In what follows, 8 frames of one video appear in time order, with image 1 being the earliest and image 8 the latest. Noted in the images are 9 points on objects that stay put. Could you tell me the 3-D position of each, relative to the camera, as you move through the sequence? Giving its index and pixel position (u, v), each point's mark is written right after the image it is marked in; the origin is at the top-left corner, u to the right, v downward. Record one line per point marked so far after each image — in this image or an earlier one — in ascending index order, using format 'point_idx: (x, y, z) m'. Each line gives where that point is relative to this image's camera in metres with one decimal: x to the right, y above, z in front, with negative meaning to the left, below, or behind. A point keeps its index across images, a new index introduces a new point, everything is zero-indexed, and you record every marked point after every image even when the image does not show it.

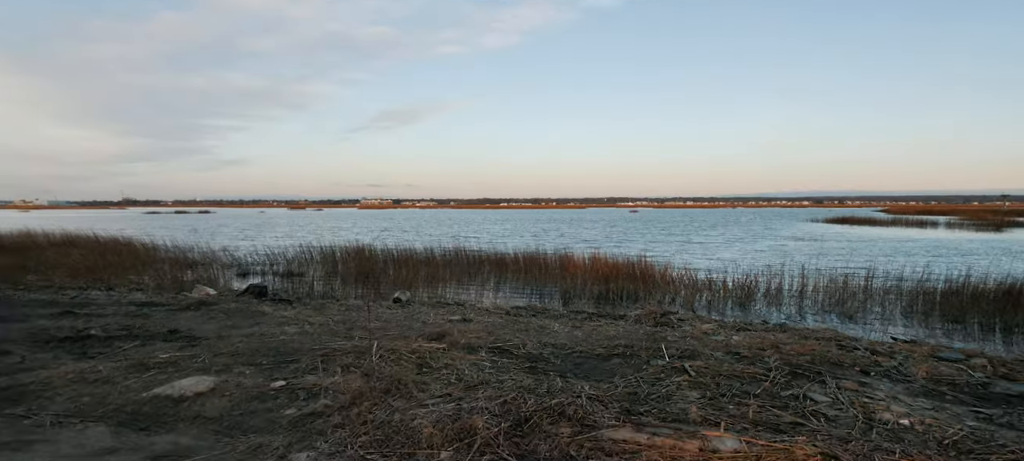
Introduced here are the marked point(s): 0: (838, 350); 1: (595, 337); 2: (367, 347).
0: (+3.2, -1.2, +5.6) m
1: (+0.9, -1.2, +6.5) m
2: (-1.4, -1.1, +5.5) m
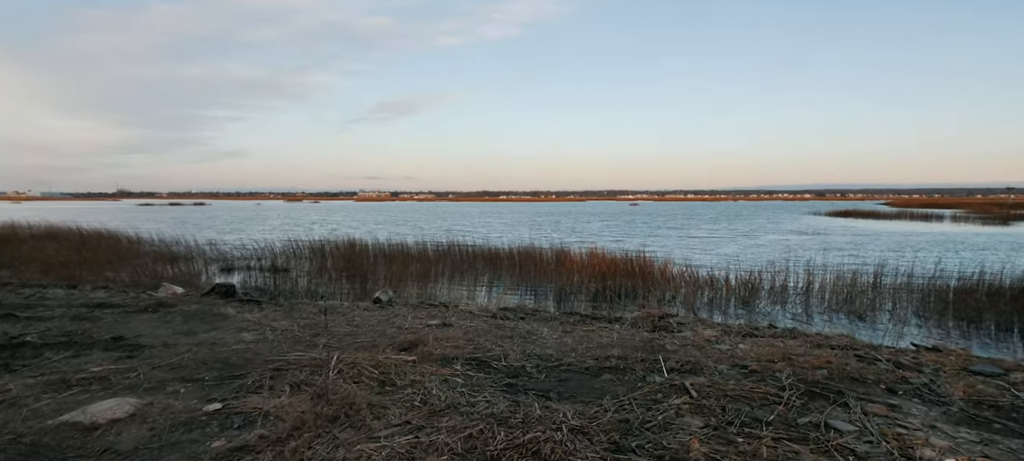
0: (+3.0, -1.1, +5.0) m
1: (+0.8, -1.2, +5.9) m
2: (-1.6, -1.1, +4.8) m
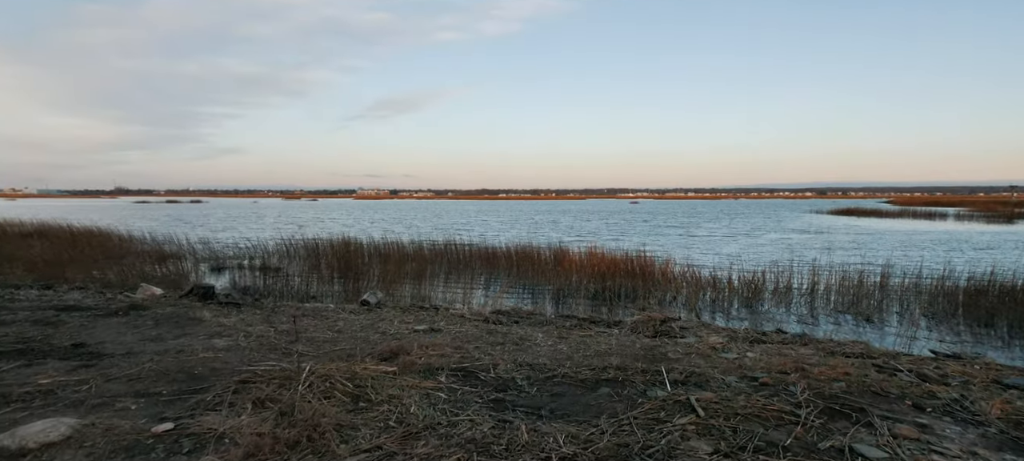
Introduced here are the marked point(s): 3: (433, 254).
0: (+2.9, -1.1, +4.6) m
1: (+0.7, -1.2, +5.5) m
2: (-1.7, -1.1, +4.4) m
3: (-2.4, -0.7, +17.8) m
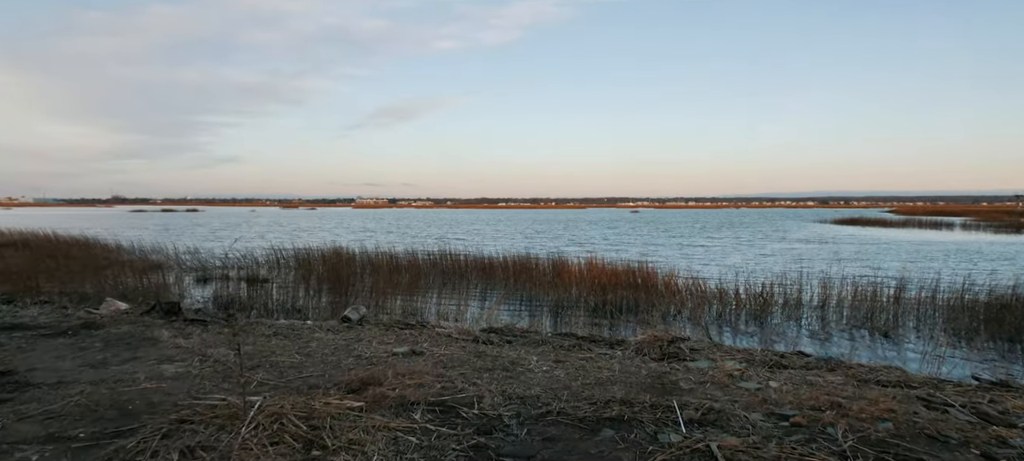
0: (+2.8, -1.2, +3.9) m
1: (+0.6, -1.3, +4.8) m
2: (-1.7, -1.2, +3.8) m
3: (-2.5, -1.0, +17.1) m
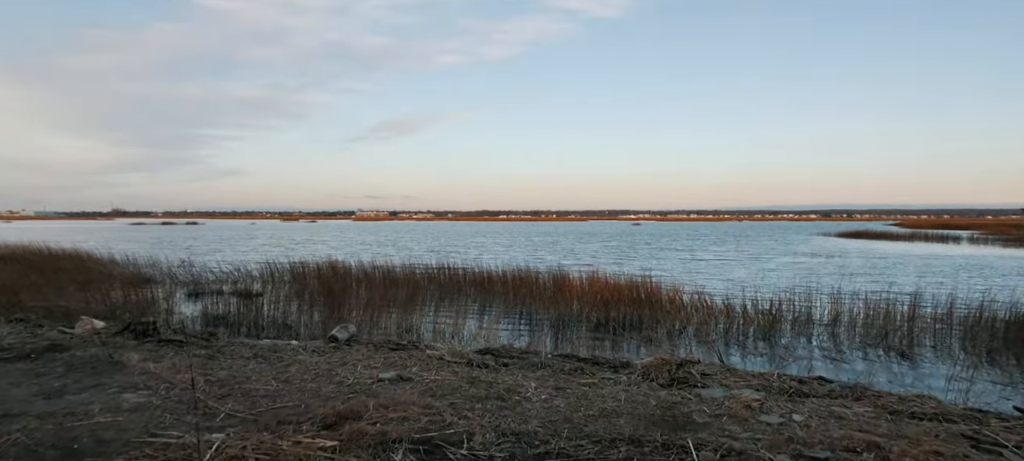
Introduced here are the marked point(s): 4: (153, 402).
0: (+2.8, -1.3, +3.5) m
1: (+0.5, -1.4, +4.3) m
2: (-1.8, -1.3, +3.3) m
3: (-2.5, -1.4, +16.7) m
4: (-2.7, -1.3, +4.3) m
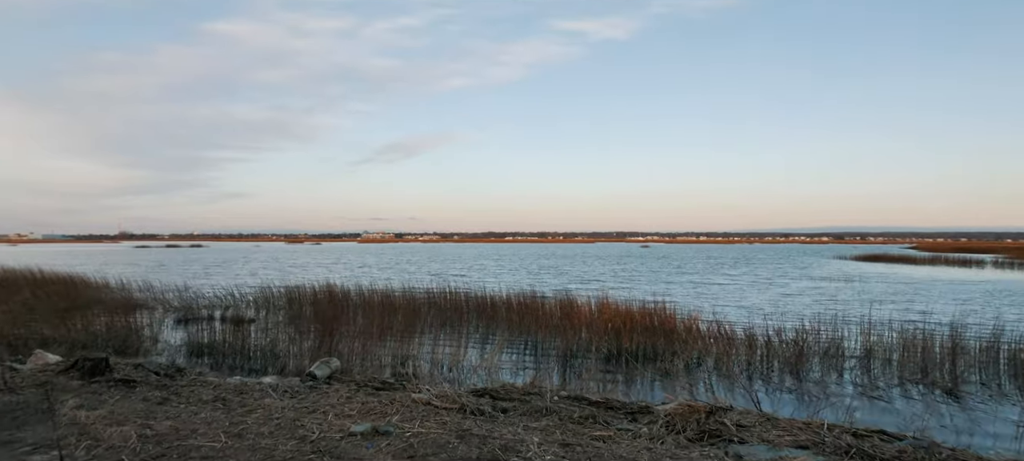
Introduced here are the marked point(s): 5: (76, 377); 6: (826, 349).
0: (+2.8, -1.4, +2.6) m
1: (+0.5, -1.5, +3.5) m
2: (-1.8, -1.4, +2.5) m
3: (-2.4, -2.0, +15.8) m
4: (-2.7, -1.4, +3.5) m
5: (-4.4, -1.5, +5.8) m
6: (+6.0, -2.2, +11.0) m
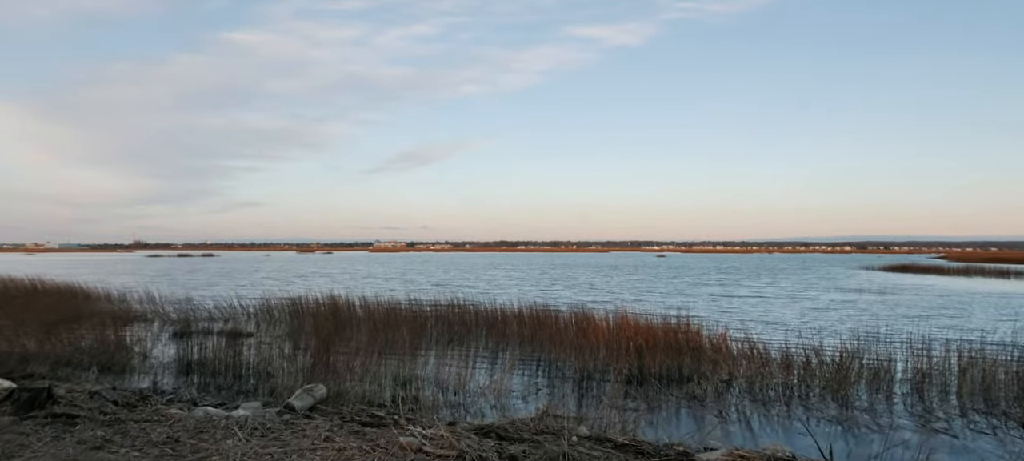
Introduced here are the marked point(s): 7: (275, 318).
0: (+2.8, -1.5, +1.6) m
1: (+0.5, -1.6, +2.5) m
2: (-1.8, -1.4, +1.5) m
3: (-2.1, -2.3, +14.9) m
4: (-2.7, -1.5, +2.6) m
5: (-4.3, -1.5, +5.0) m
6: (+6.2, -2.4, +9.9) m
7: (-6.6, -2.4, +16.1) m
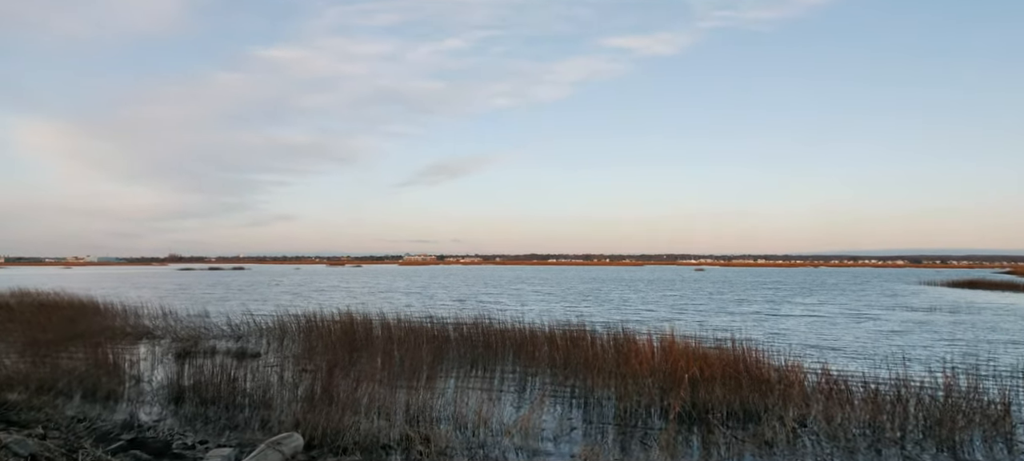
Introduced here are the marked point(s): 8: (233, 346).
0: (+2.7, -1.4, -0.1) m
1: (+0.6, -1.5, +0.9) m
2: (-1.8, -1.3, +0.1) m
3: (-1.4, -2.5, +13.5) m
4: (-2.7, -1.5, +1.2) m
5: (-4.1, -1.6, +3.7) m
6: (+6.6, -2.5, +8.0) m
7: (-5.9, -2.7, +14.9) m
8: (-7.0, -2.9, +14.4) m
